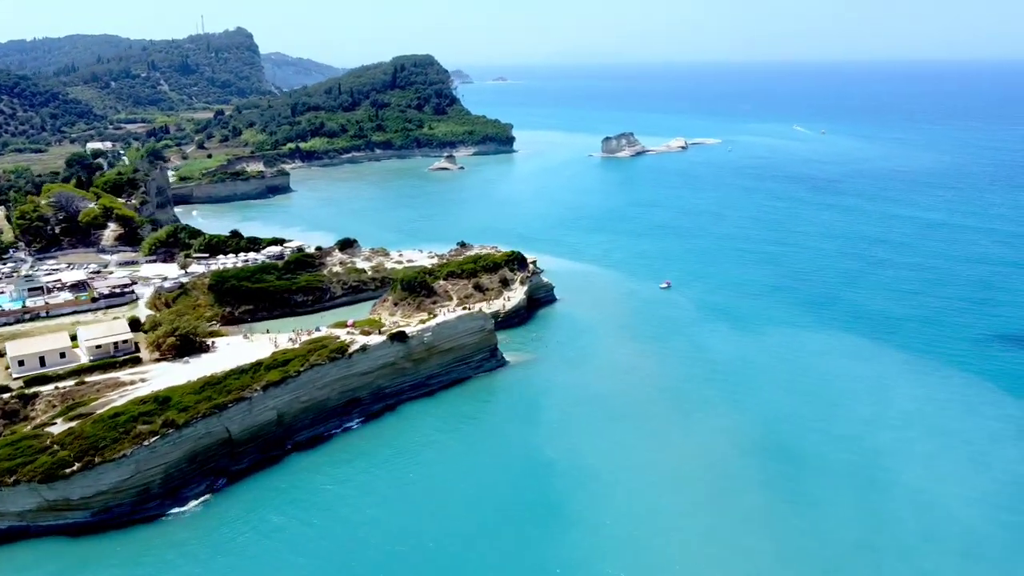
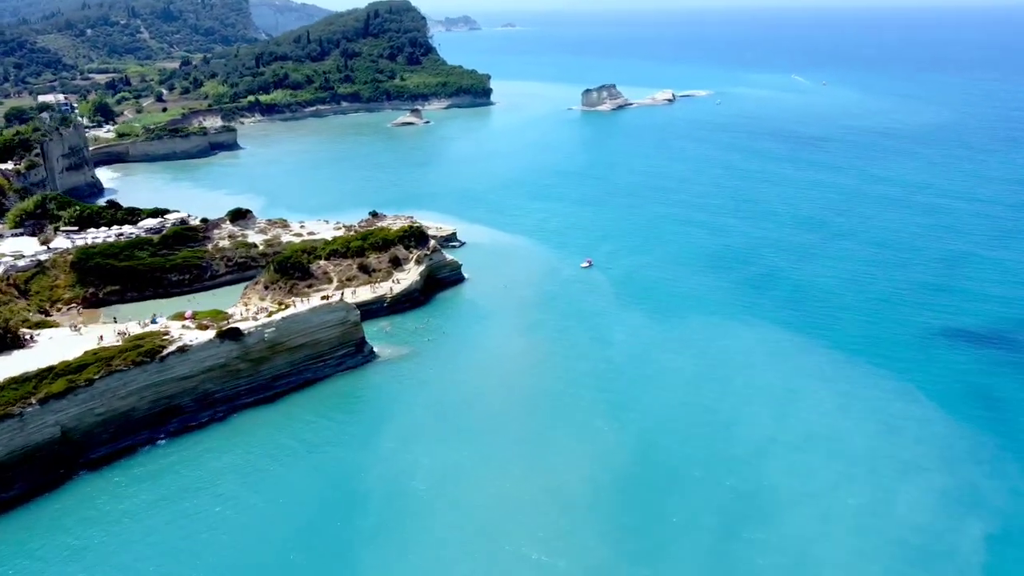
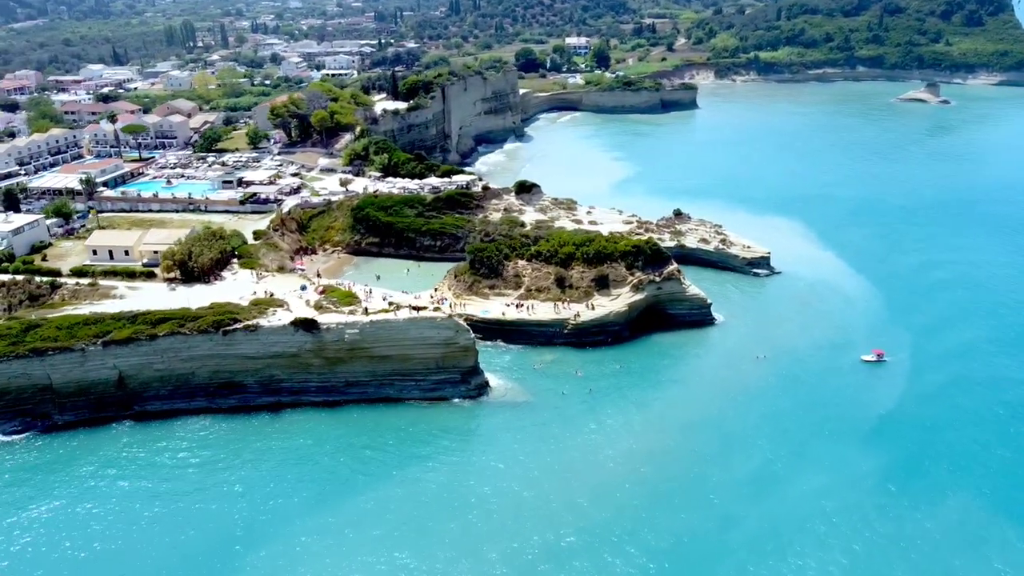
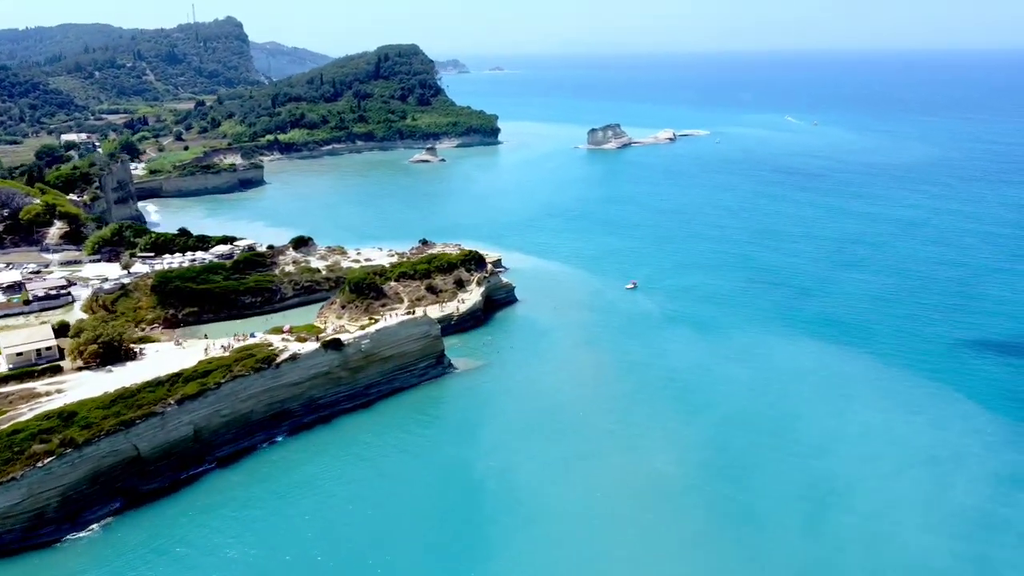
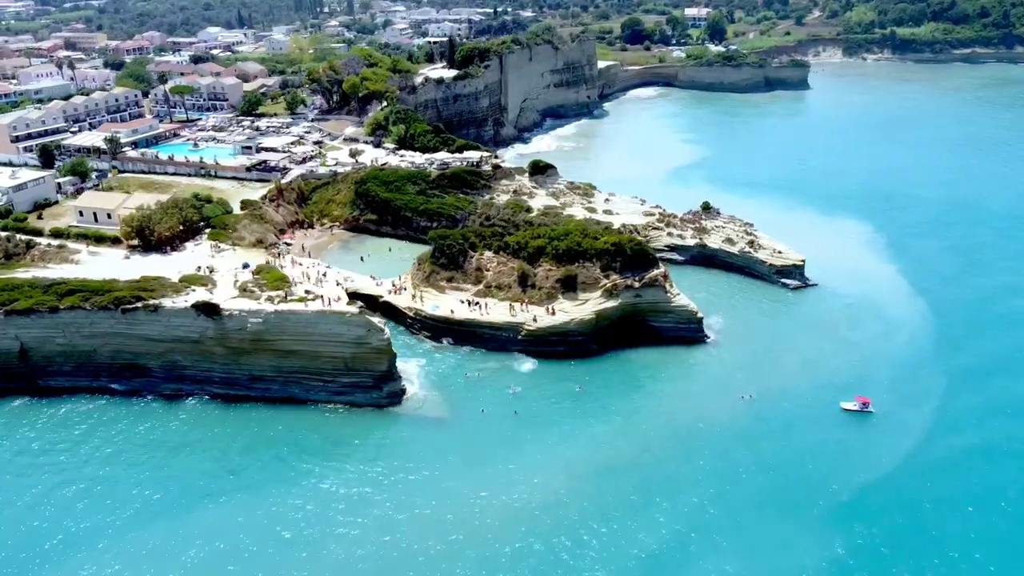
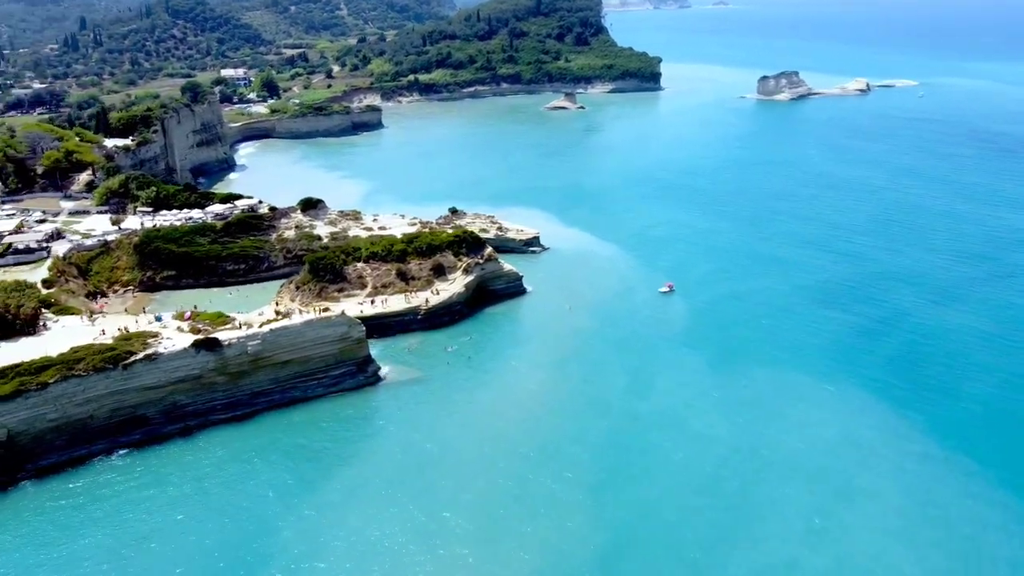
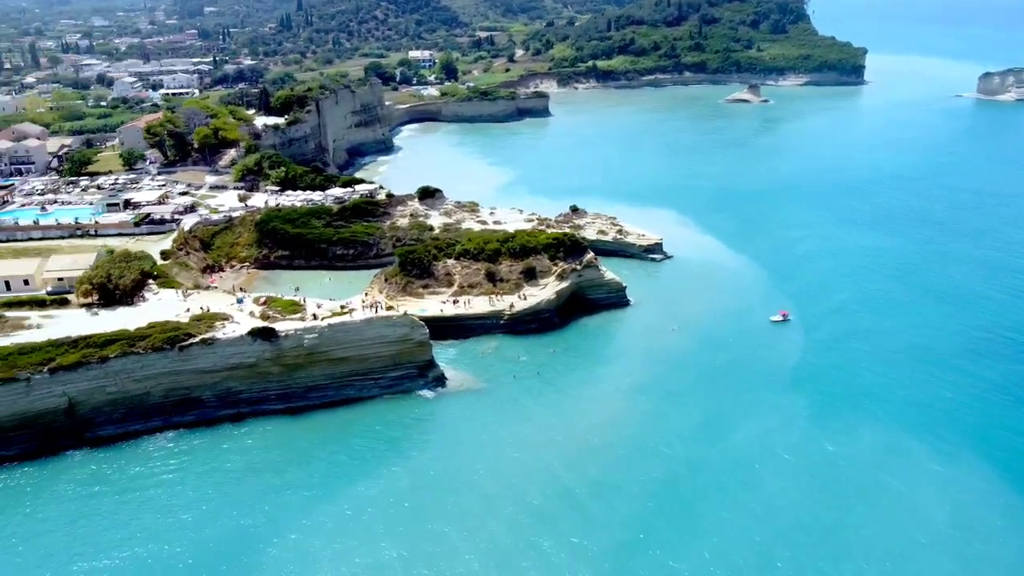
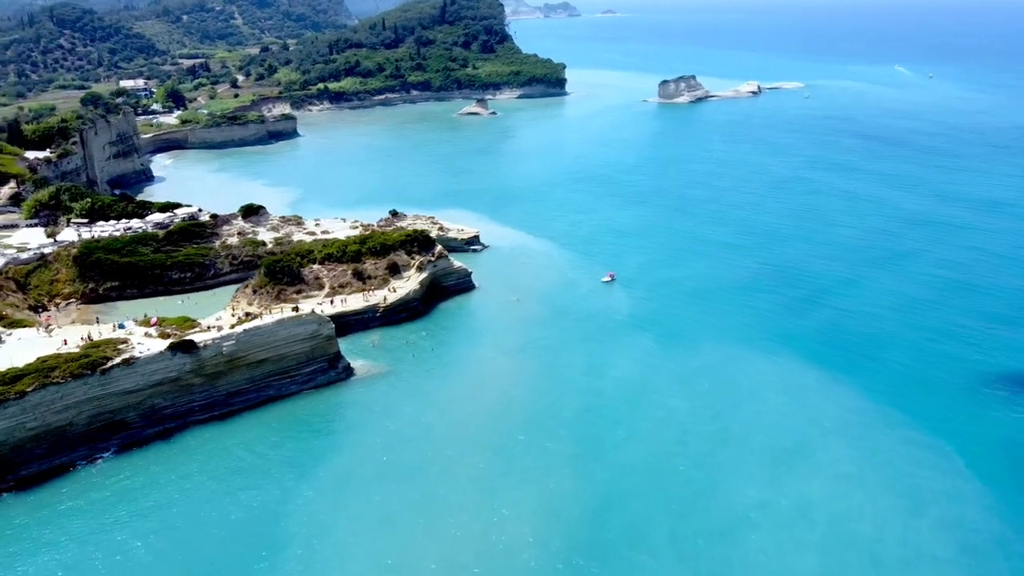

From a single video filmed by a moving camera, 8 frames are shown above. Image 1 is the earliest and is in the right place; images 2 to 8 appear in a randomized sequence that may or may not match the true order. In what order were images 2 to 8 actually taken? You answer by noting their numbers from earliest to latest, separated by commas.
4, 2, 8, 6, 7, 3, 5
